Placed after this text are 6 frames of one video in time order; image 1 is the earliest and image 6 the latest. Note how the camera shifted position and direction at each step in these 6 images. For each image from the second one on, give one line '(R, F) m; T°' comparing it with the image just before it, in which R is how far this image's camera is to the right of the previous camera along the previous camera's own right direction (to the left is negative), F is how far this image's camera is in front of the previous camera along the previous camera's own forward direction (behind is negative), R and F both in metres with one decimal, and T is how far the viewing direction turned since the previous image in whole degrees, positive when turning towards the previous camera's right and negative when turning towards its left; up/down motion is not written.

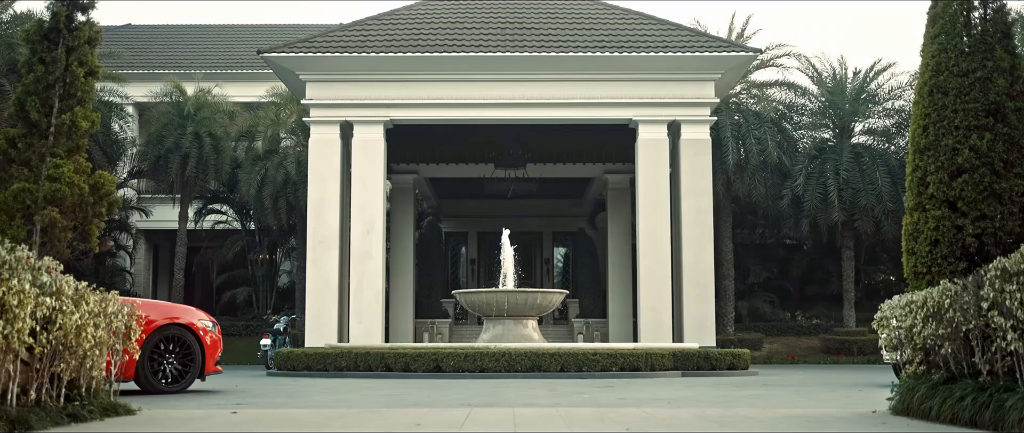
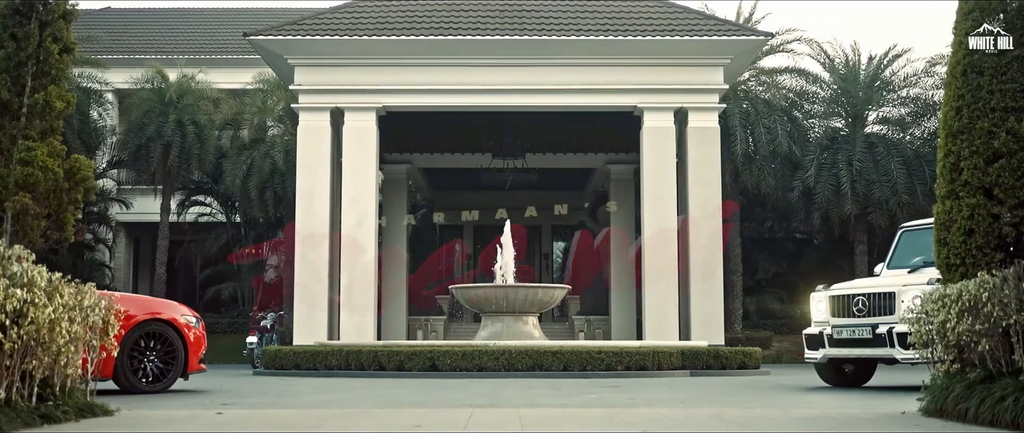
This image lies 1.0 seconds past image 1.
(-0.2, +1.0) m; +1°
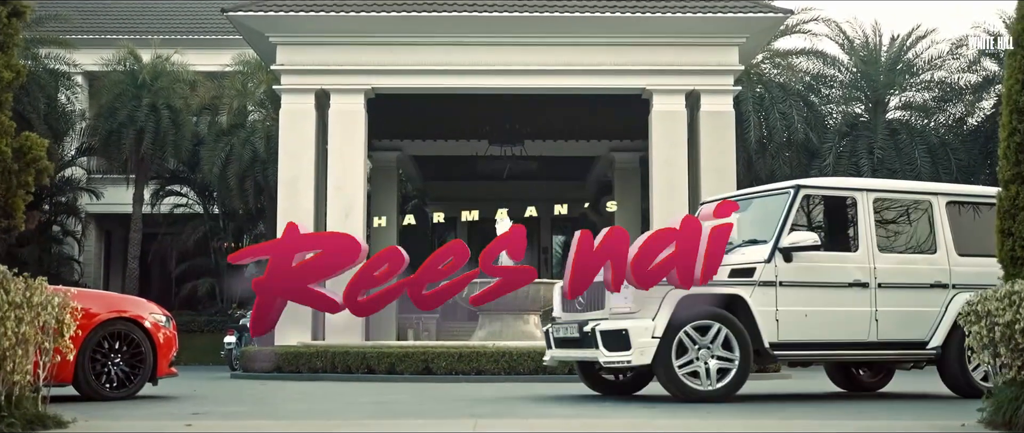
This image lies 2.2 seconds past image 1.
(-0.2, +1.4) m; +1°
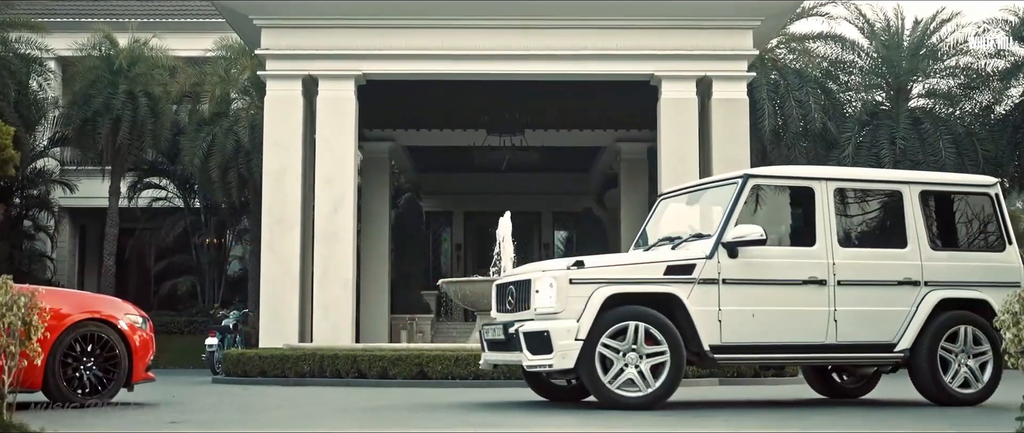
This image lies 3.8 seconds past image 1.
(-0.2, +1.2) m; 0°
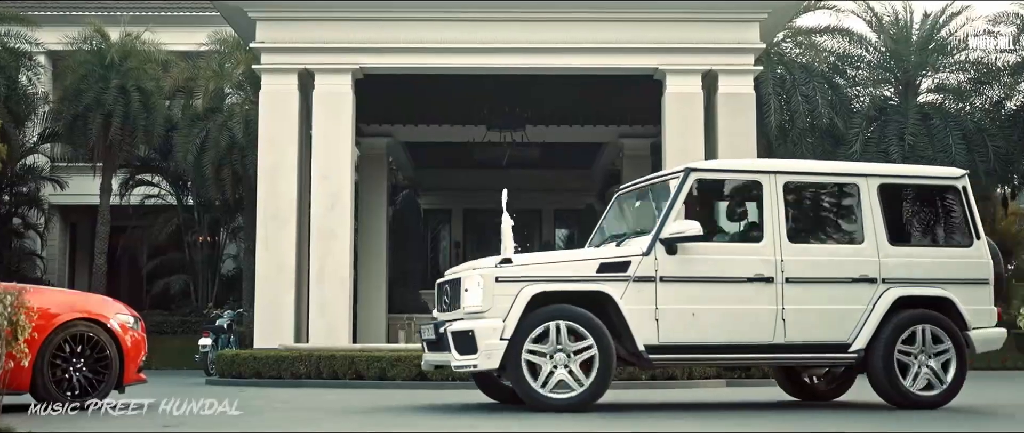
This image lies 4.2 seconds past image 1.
(-0.1, +0.4) m; 0°
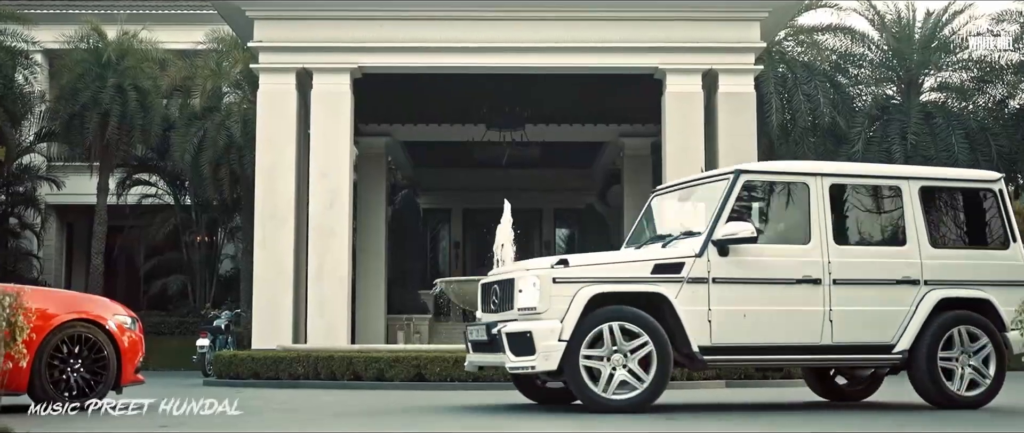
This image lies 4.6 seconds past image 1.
(0.0, +0.1) m; 0°
